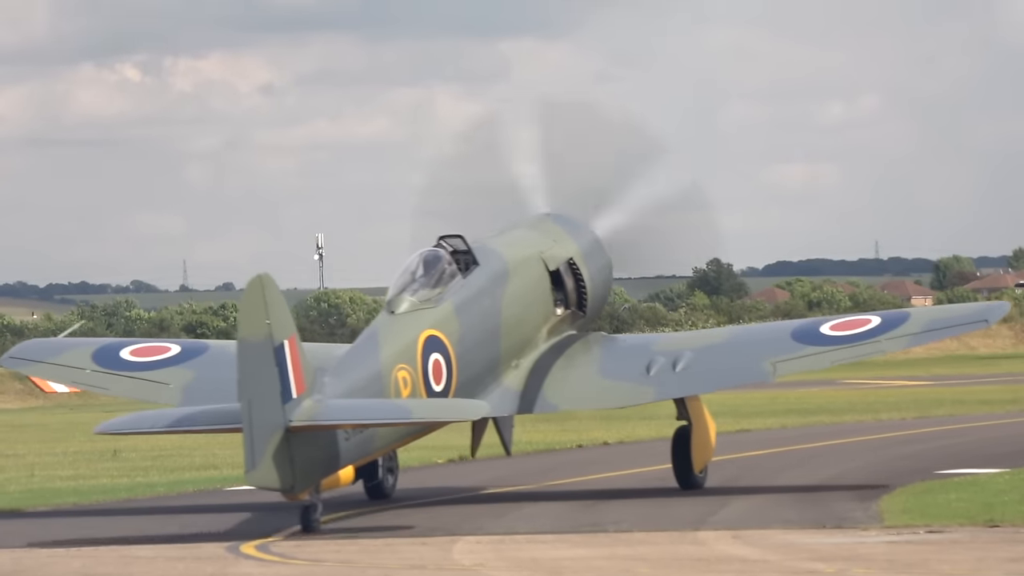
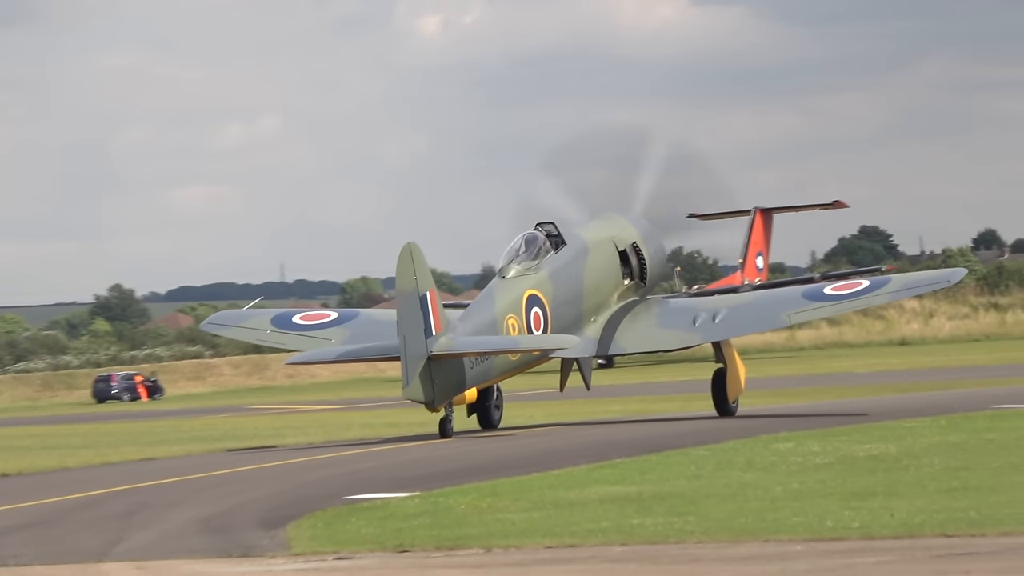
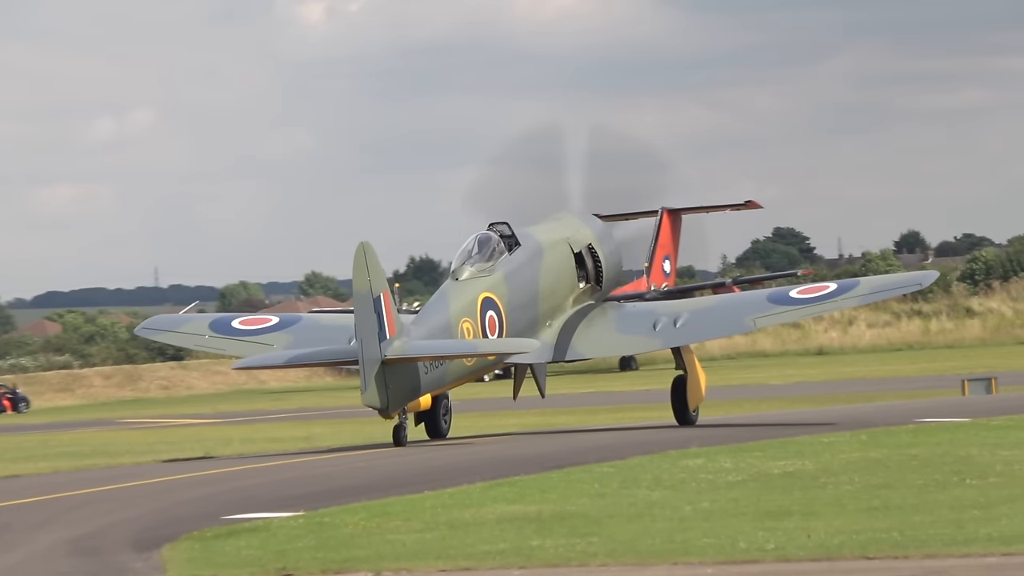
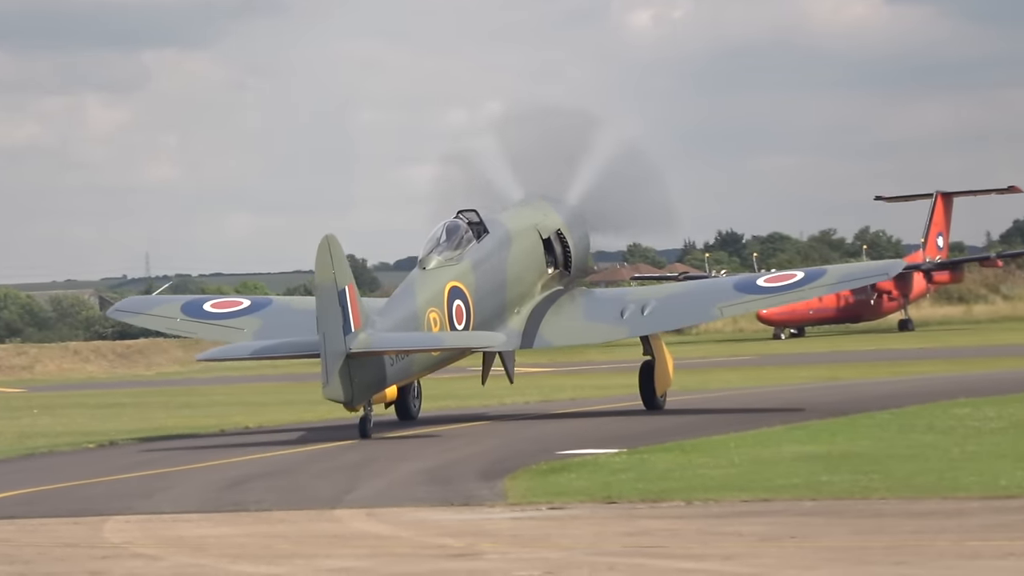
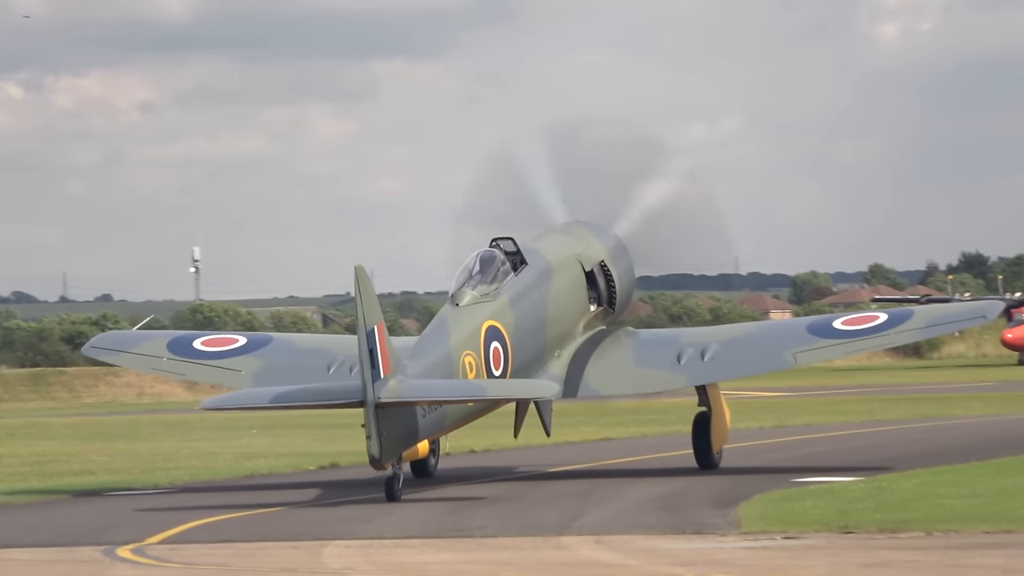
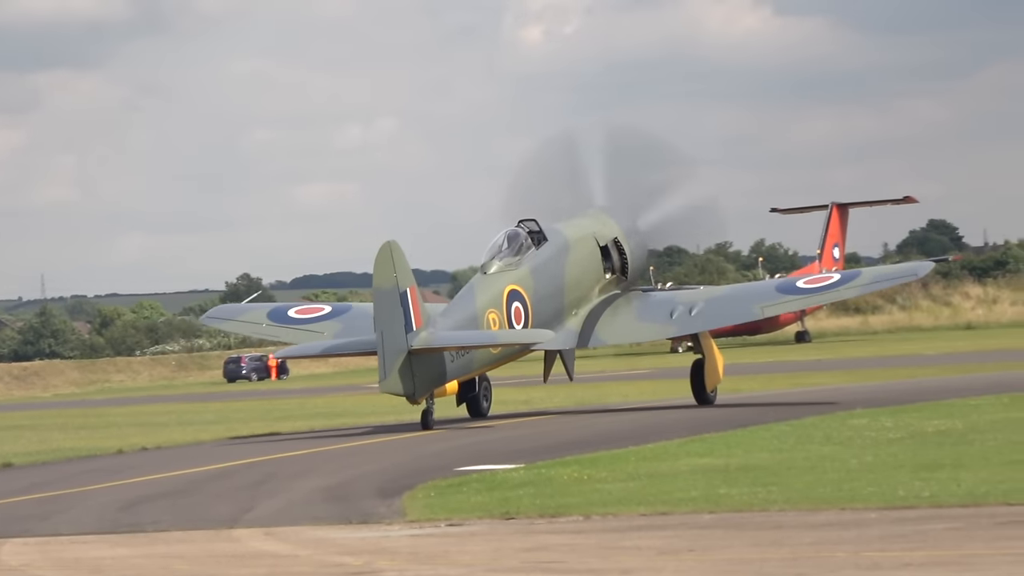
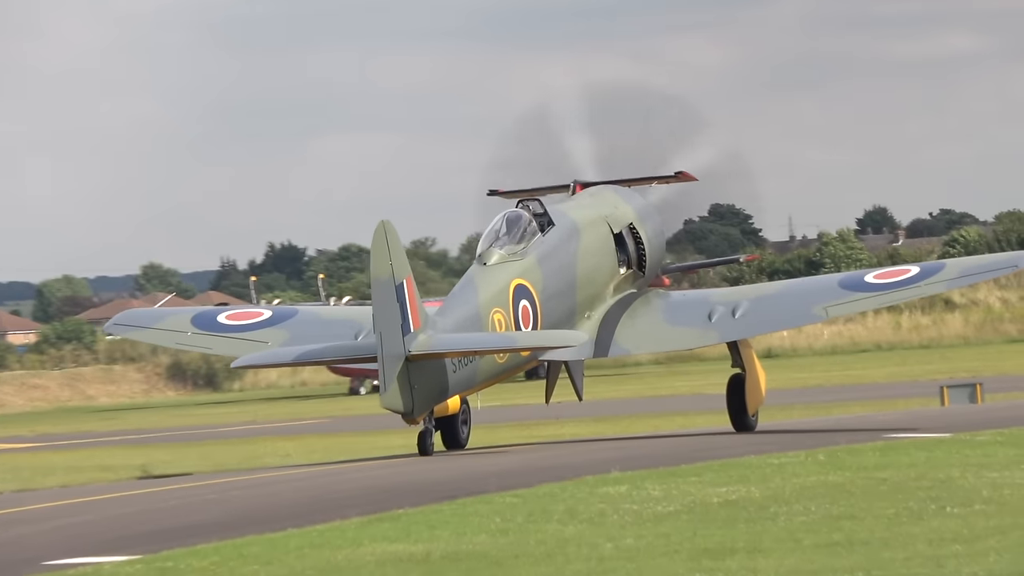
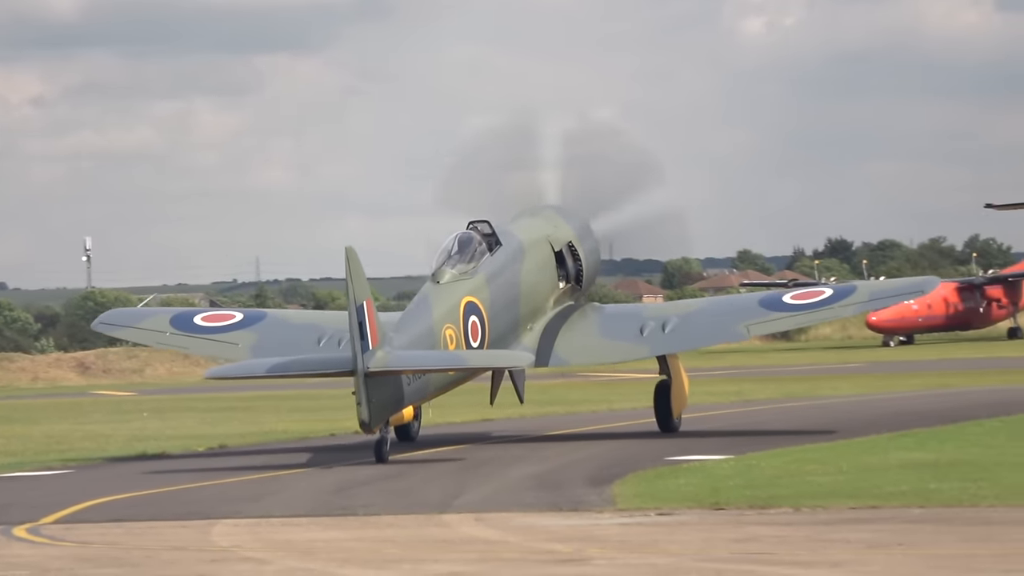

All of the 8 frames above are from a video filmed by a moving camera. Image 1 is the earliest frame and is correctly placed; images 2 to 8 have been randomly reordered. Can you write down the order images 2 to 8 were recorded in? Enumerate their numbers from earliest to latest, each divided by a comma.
5, 8, 4, 6, 2, 3, 7
